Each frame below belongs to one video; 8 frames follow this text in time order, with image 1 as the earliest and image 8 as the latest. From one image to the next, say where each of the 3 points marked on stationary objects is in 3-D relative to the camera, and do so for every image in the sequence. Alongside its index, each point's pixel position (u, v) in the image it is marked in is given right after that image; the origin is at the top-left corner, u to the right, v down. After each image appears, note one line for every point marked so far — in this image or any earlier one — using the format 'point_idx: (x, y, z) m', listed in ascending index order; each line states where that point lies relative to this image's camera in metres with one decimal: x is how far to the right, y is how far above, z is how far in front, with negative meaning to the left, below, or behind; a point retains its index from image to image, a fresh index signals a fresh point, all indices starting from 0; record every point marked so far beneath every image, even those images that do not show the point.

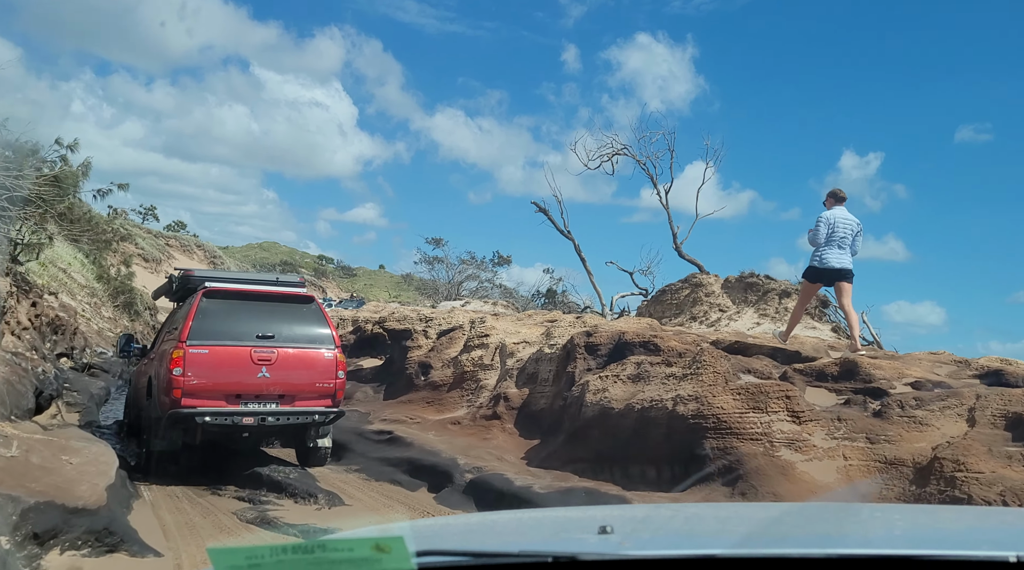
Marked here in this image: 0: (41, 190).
0: (-8.1, +1.7, +14.6) m
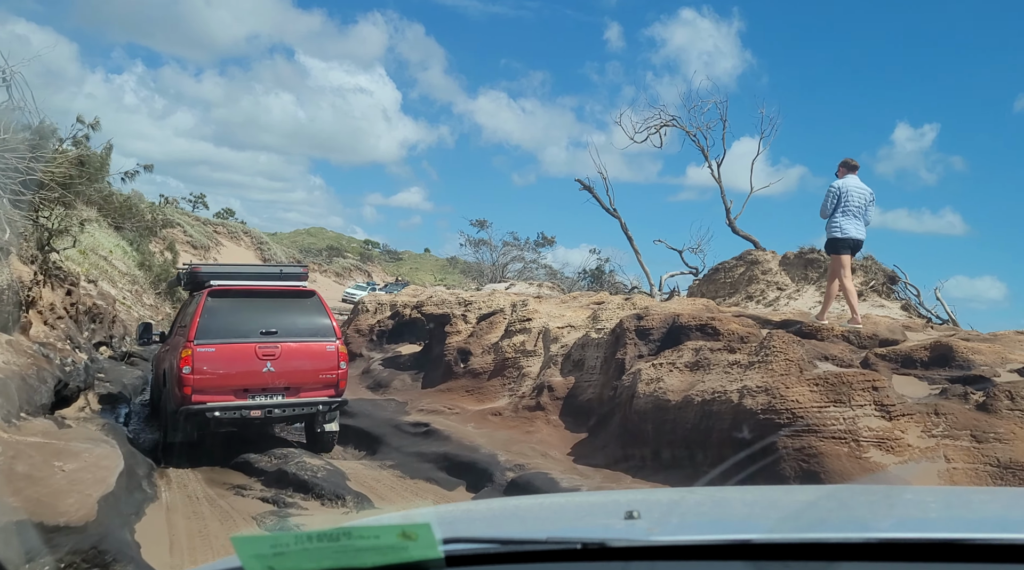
0: (-7.4, +1.9, +14.2) m
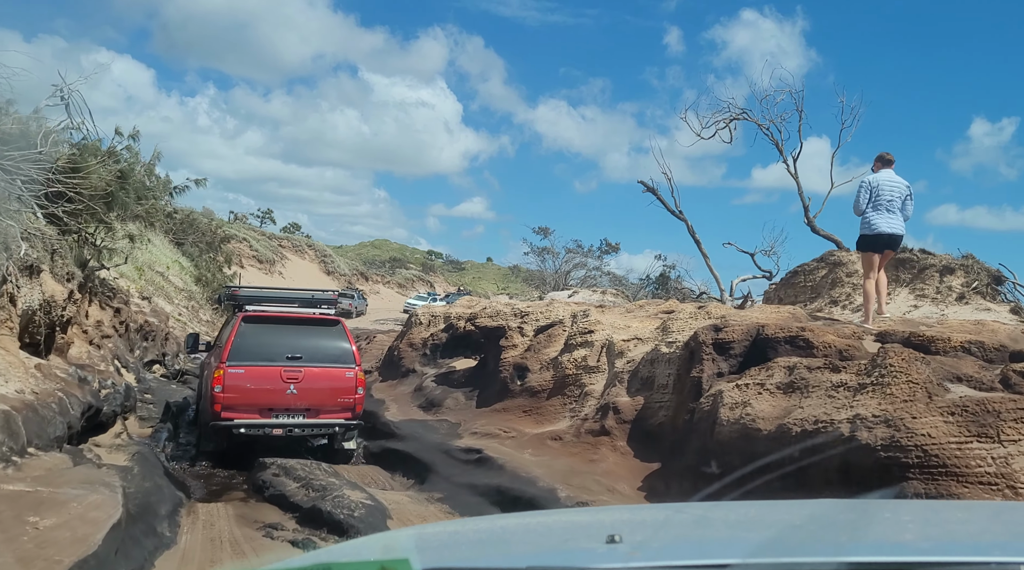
0: (-6.5, +1.6, +13.7) m
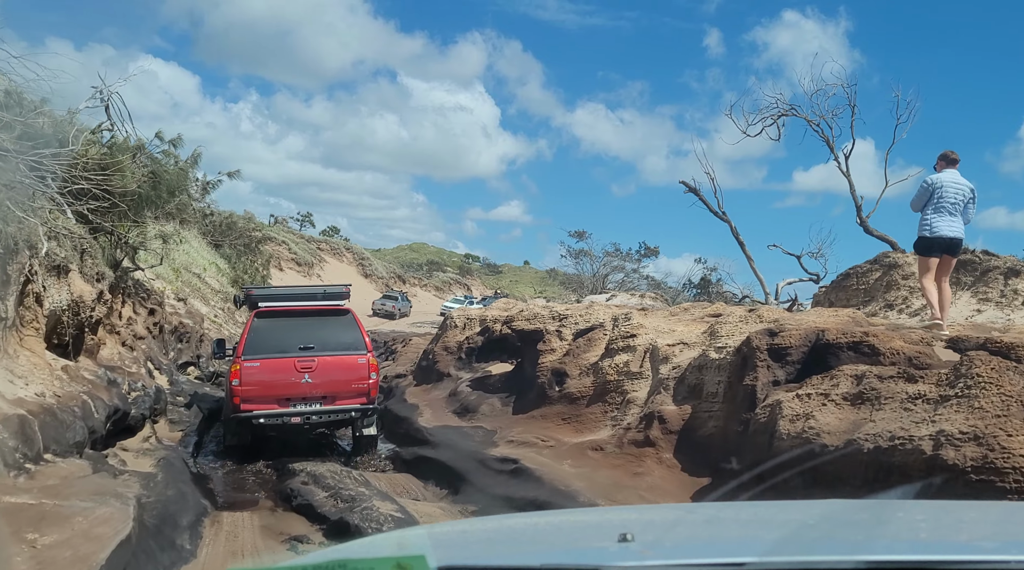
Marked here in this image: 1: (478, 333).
0: (-5.9, +1.6, +13.6) m
1: (-0.6, -0.9, +15.2) m
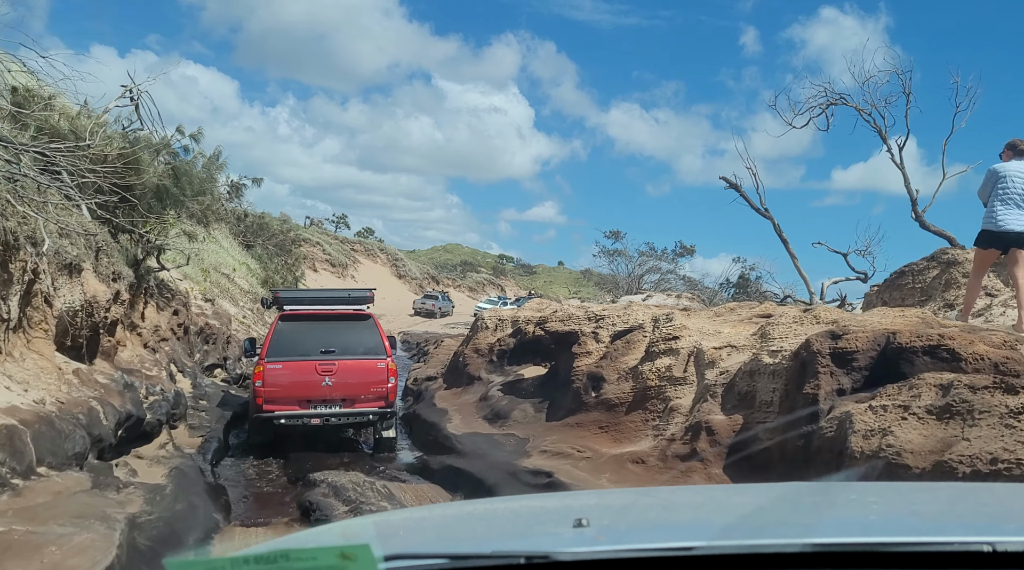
0: (-5.4, +1.6, +13.1) m
1: (0.0, -0.8, +14.5) m
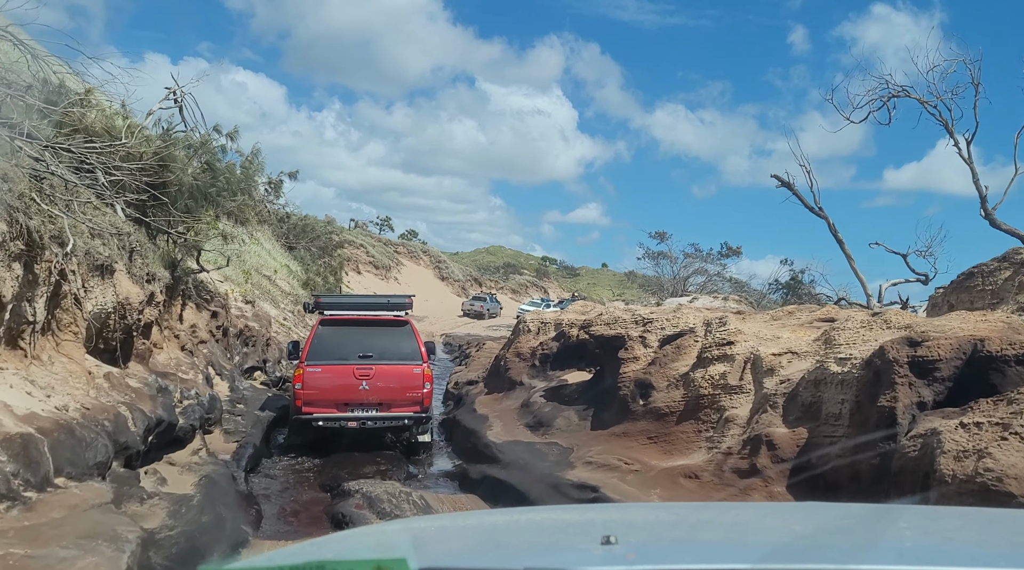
0: (-4.7, +1.5, +12.9) m
1: (+0.7, -0.9, +14.0) m
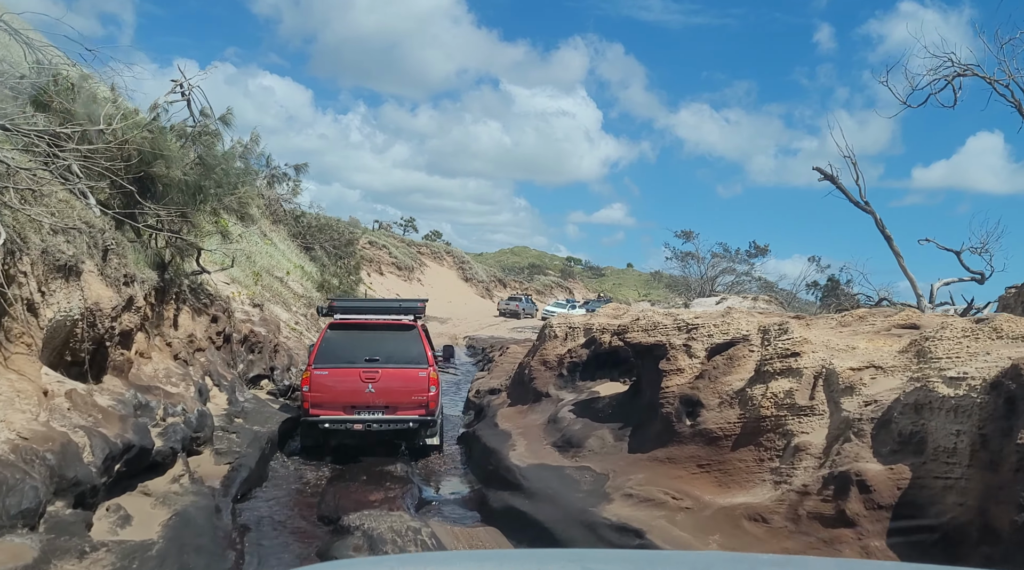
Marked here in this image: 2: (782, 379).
0: (-4.4, +1.5, +11.7) m
1: (+1.0, -0.9, +12.7) m
2: (+2.3, -0.8, +7.3) m
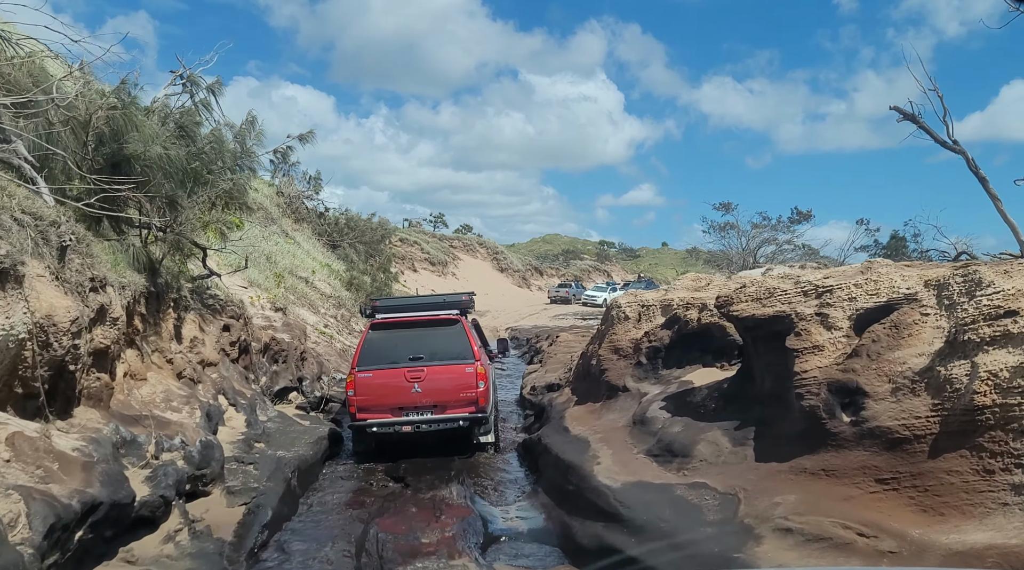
0: (-3.8, +1.5, +9.8) m
1: (+1.8, -0.5, +10.5) m
2: (+2.9, -0.4, +5.1) m
